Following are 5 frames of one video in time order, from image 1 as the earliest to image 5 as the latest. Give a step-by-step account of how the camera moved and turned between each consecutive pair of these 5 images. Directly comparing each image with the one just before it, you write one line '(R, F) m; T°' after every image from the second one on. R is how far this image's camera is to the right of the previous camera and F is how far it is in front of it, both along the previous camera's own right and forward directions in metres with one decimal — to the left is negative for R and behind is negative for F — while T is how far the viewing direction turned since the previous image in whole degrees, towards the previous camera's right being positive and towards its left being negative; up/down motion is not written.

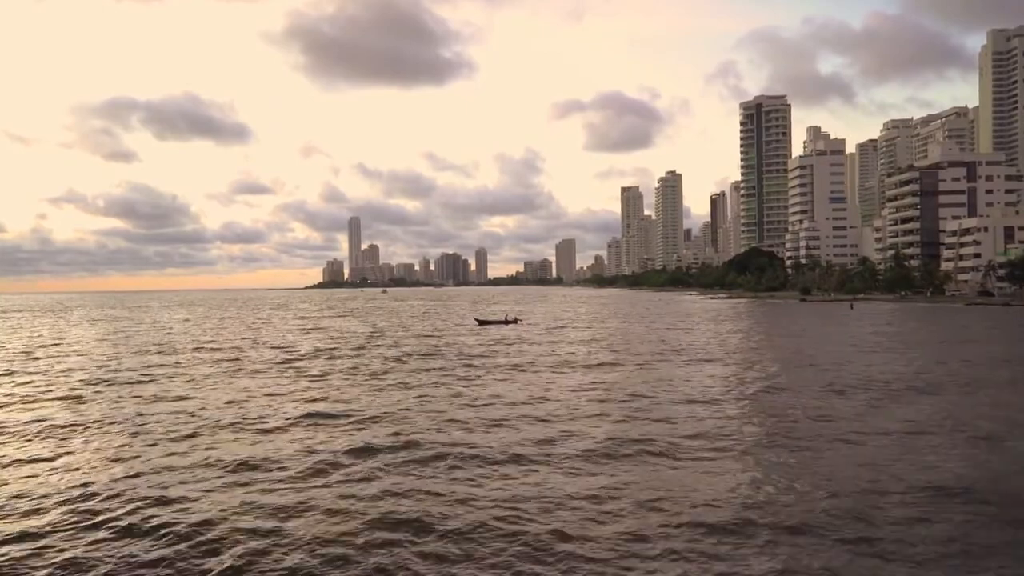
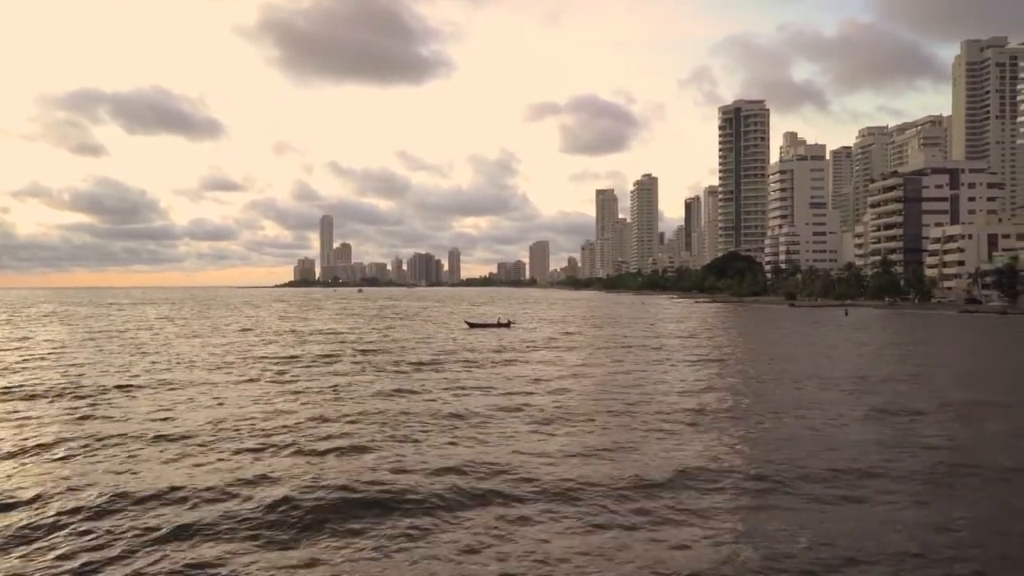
(-2.1, +3.2) m; +2°
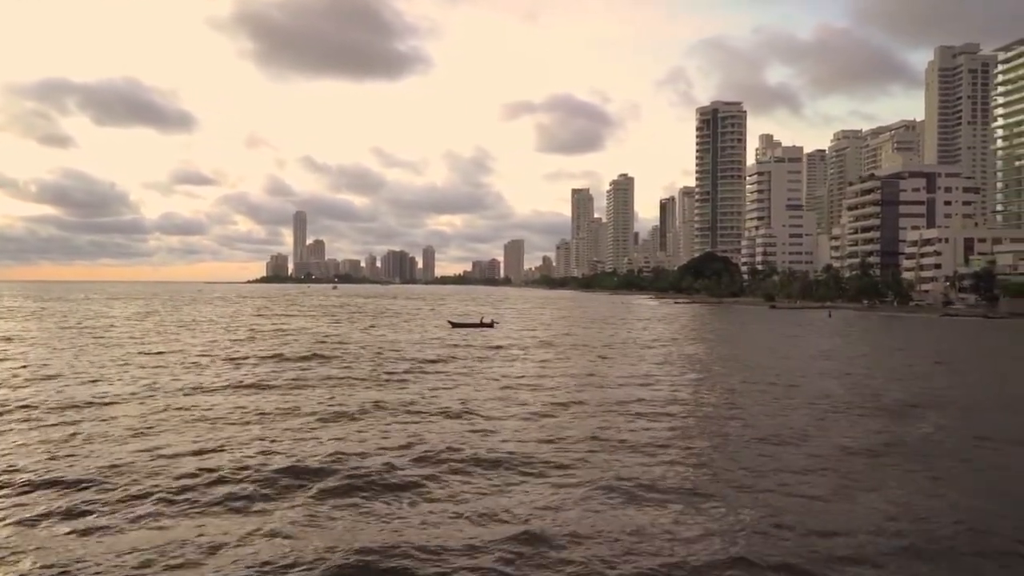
(-1.1, +1.5) m; +2°
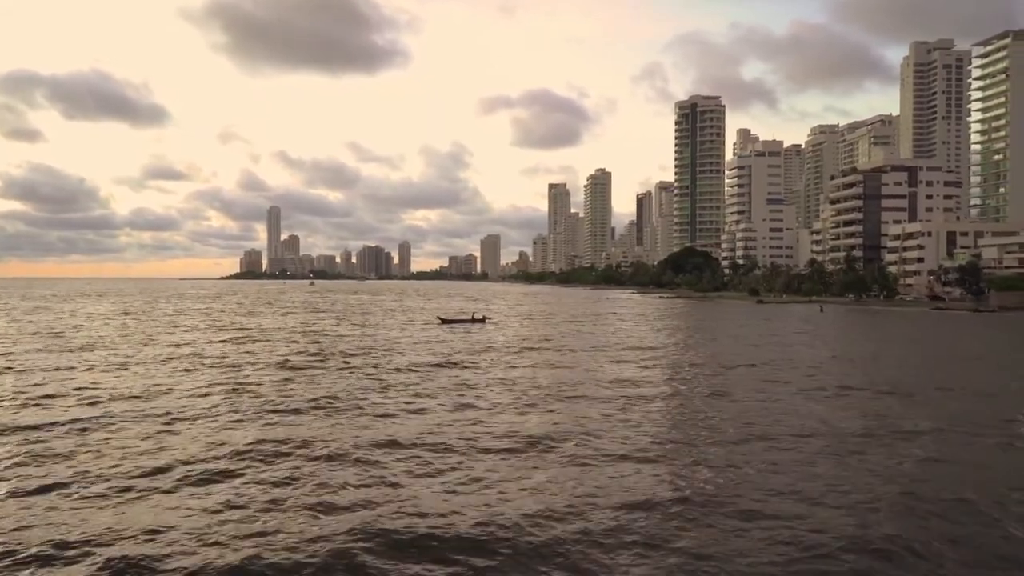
(-1.5, +2.0) m; +2°
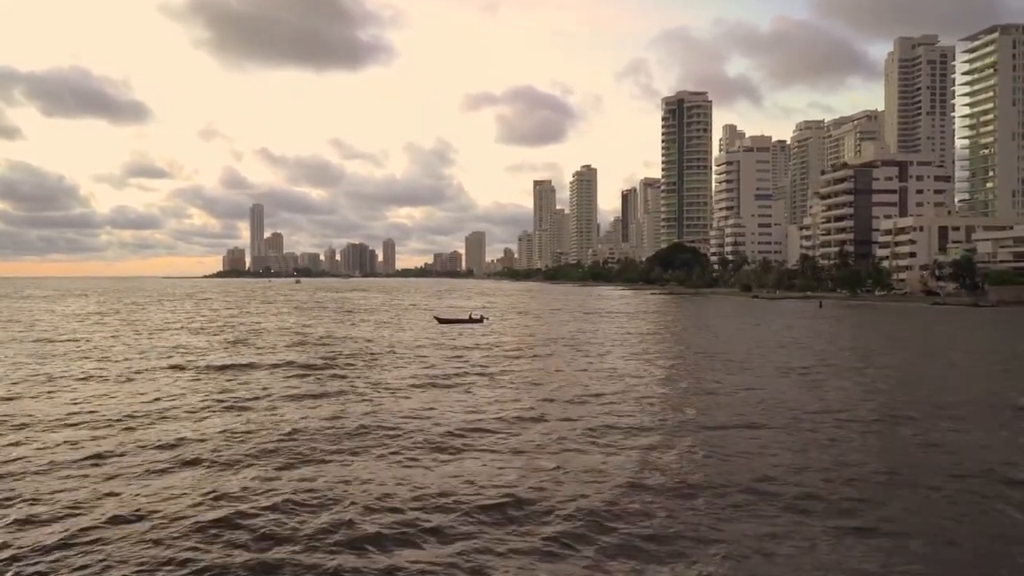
(-1.3, +1.6) m; +1°
